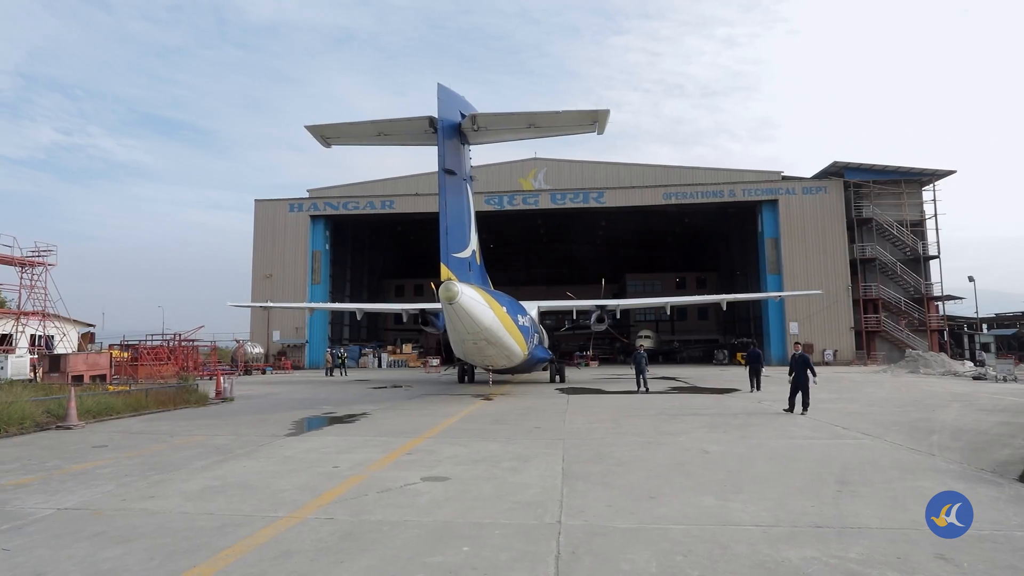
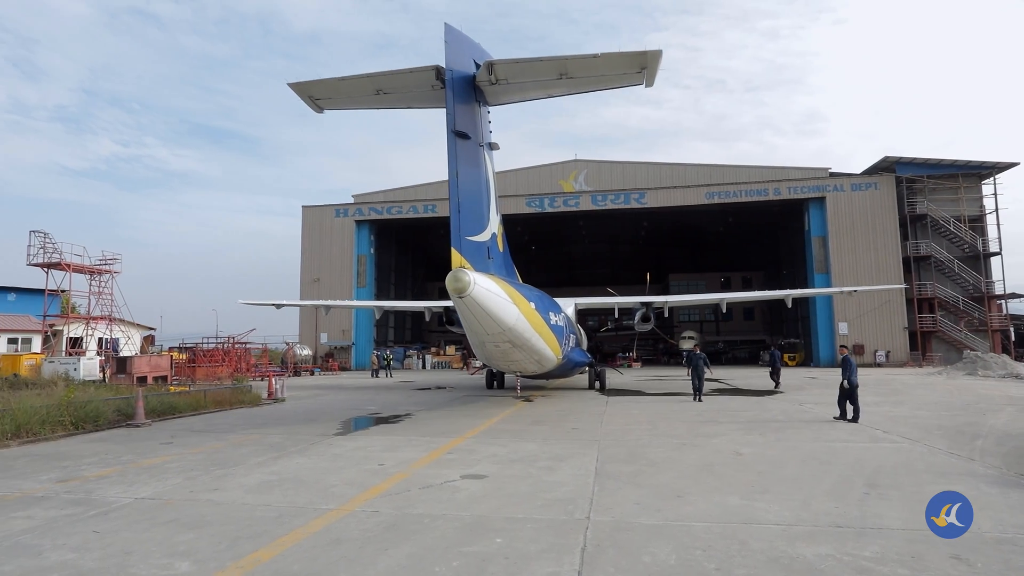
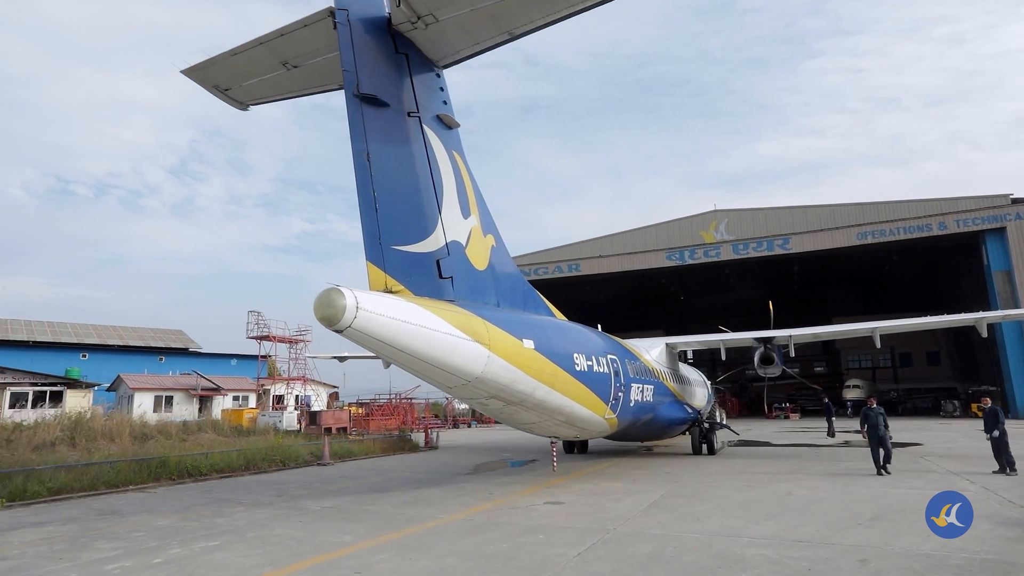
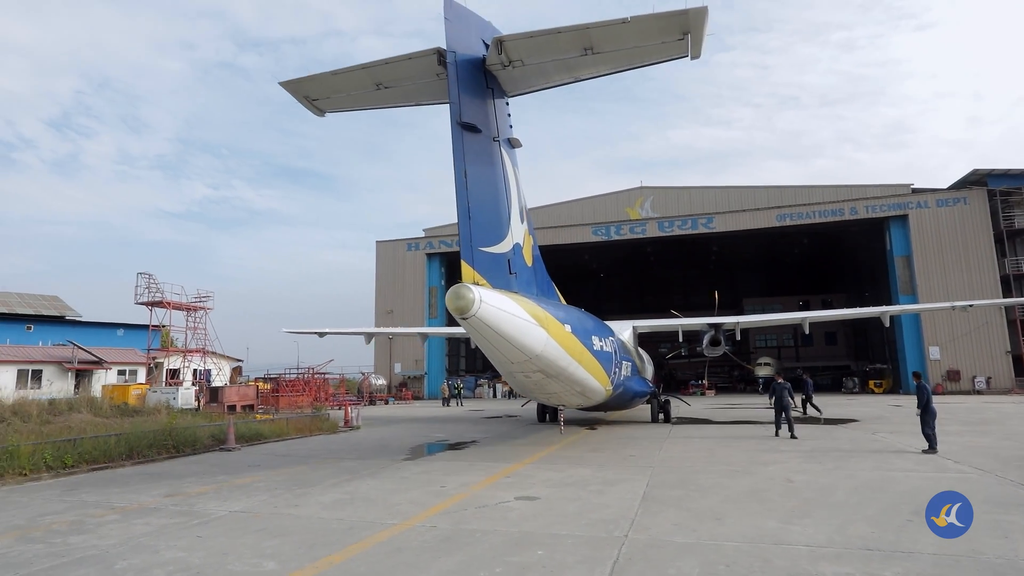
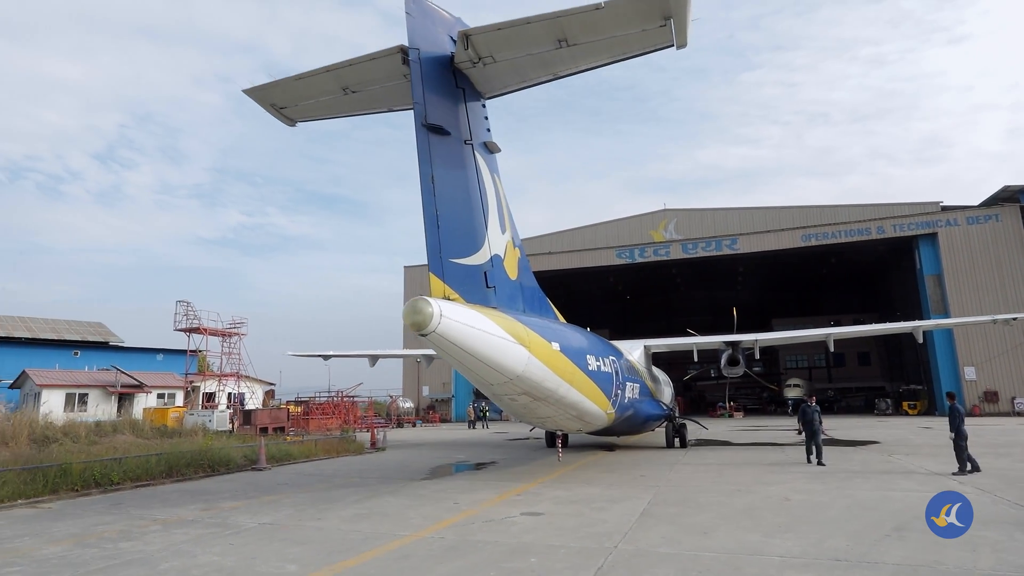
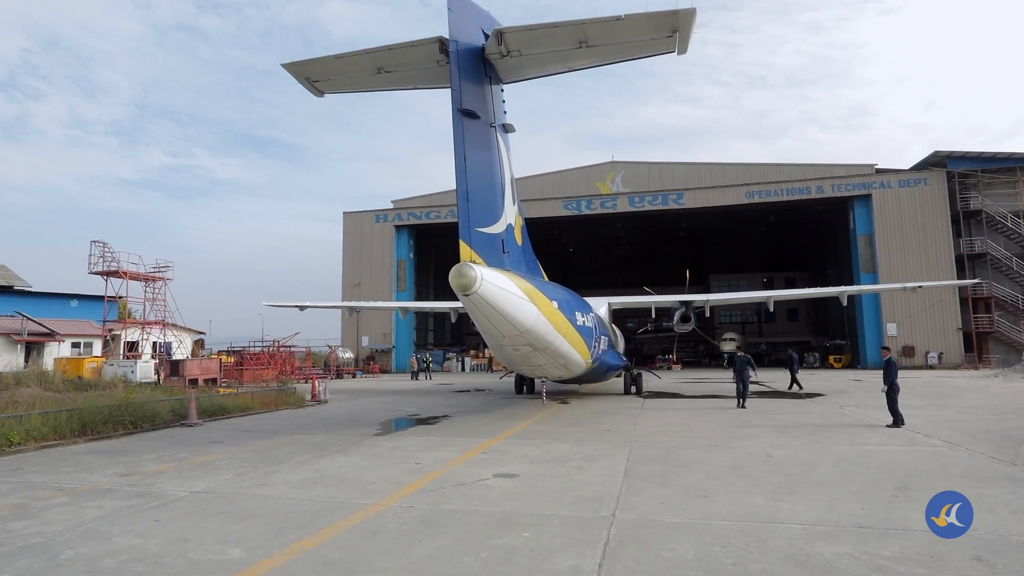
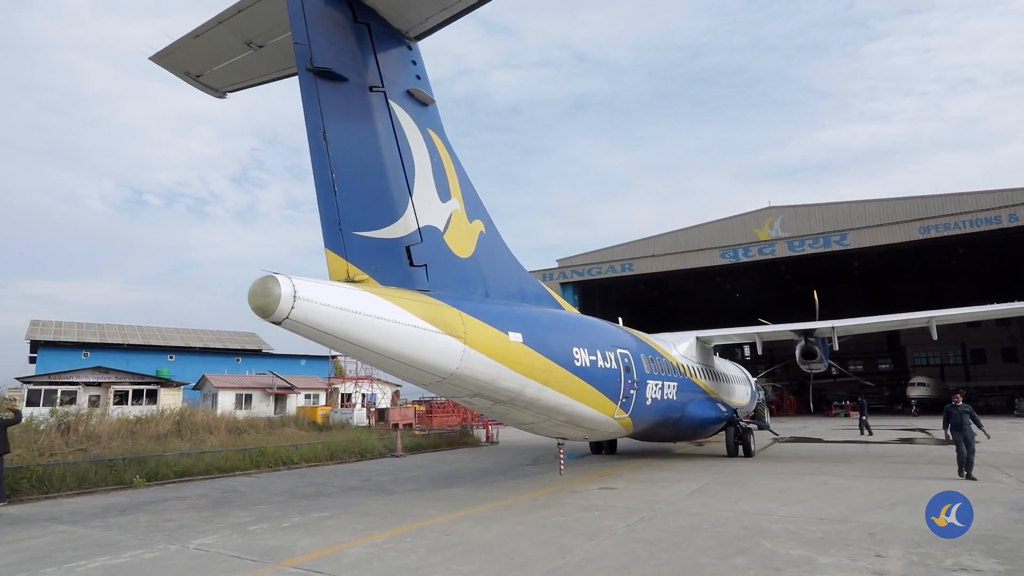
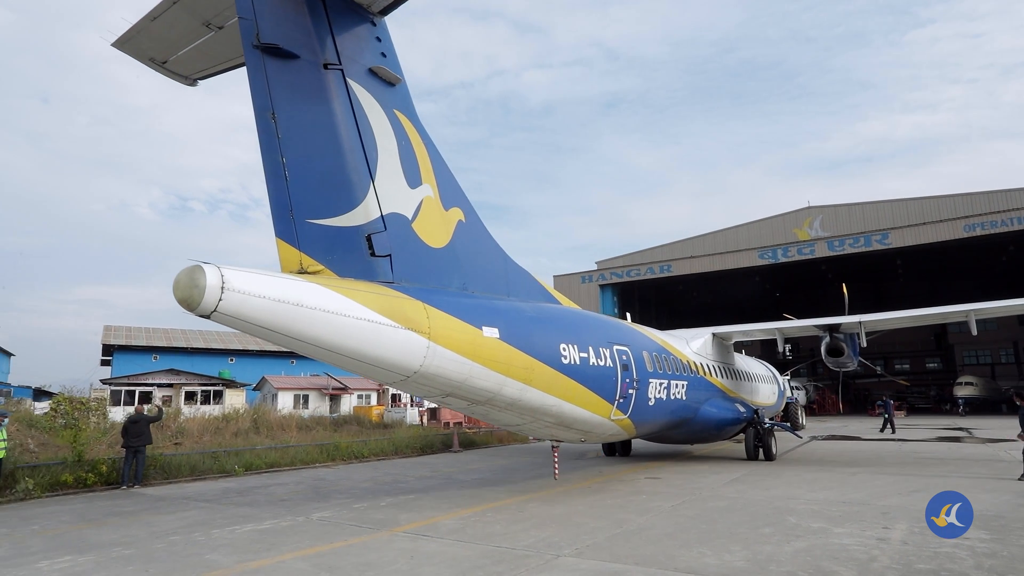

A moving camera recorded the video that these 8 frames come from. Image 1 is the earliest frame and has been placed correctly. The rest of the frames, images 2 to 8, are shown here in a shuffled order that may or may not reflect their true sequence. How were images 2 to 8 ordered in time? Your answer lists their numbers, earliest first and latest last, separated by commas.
2, 6, 4, 5, 3, 7, 8
